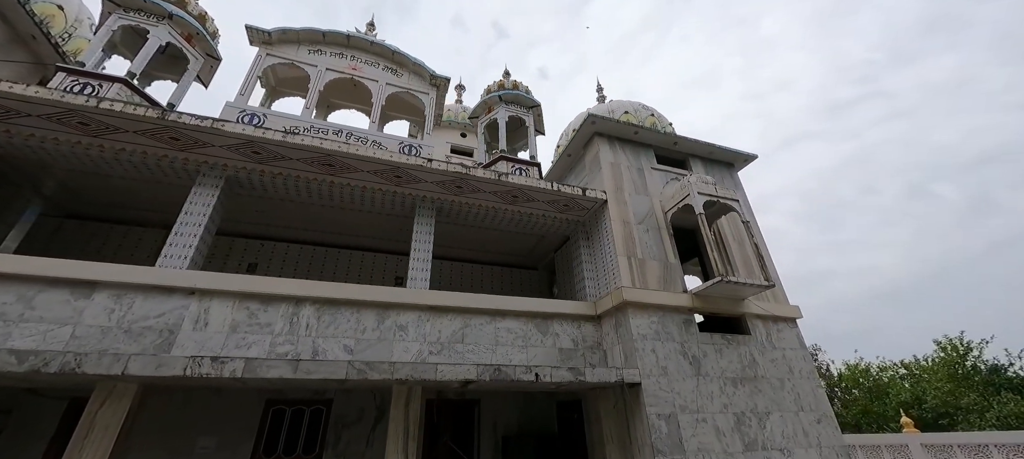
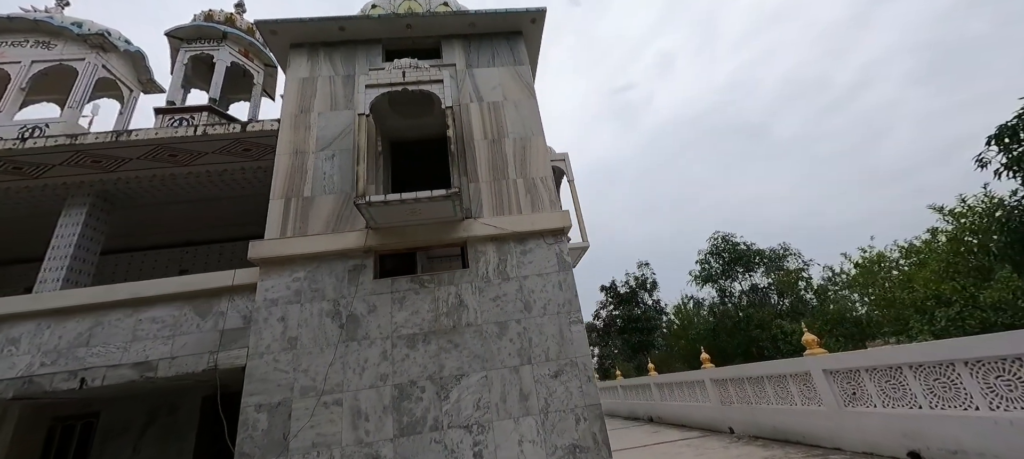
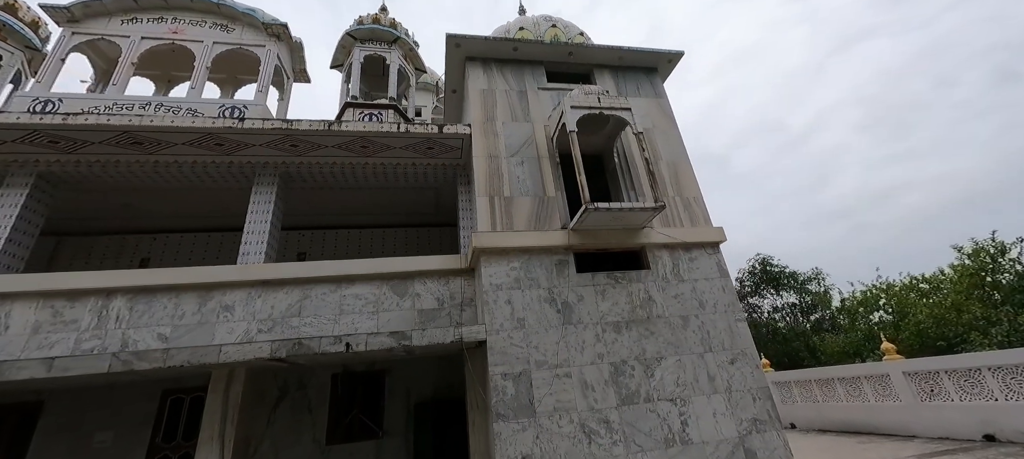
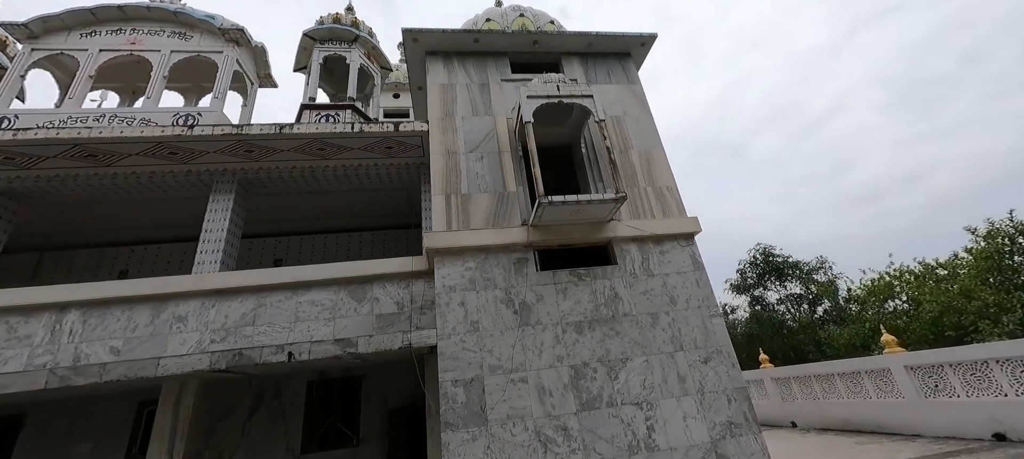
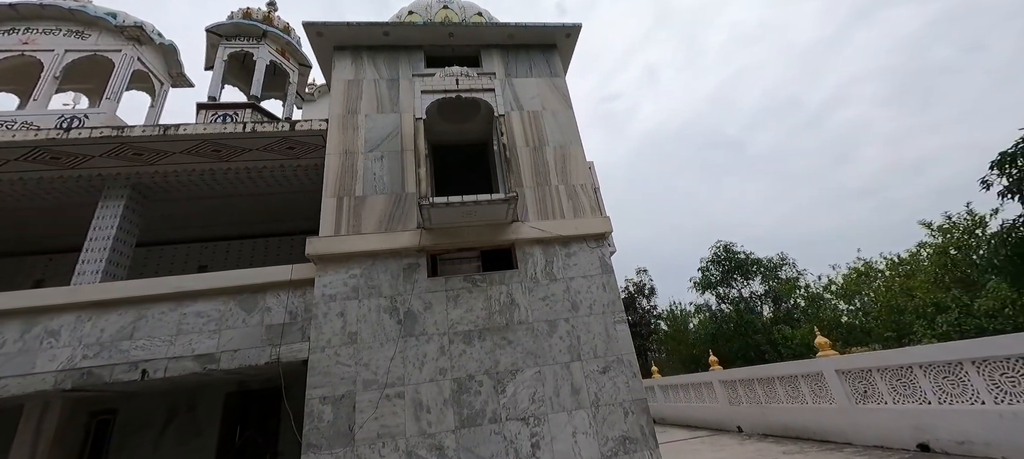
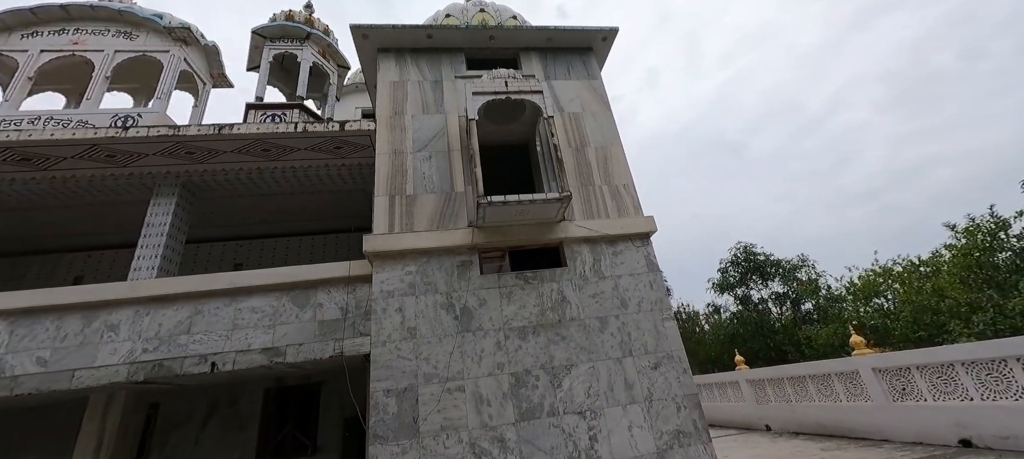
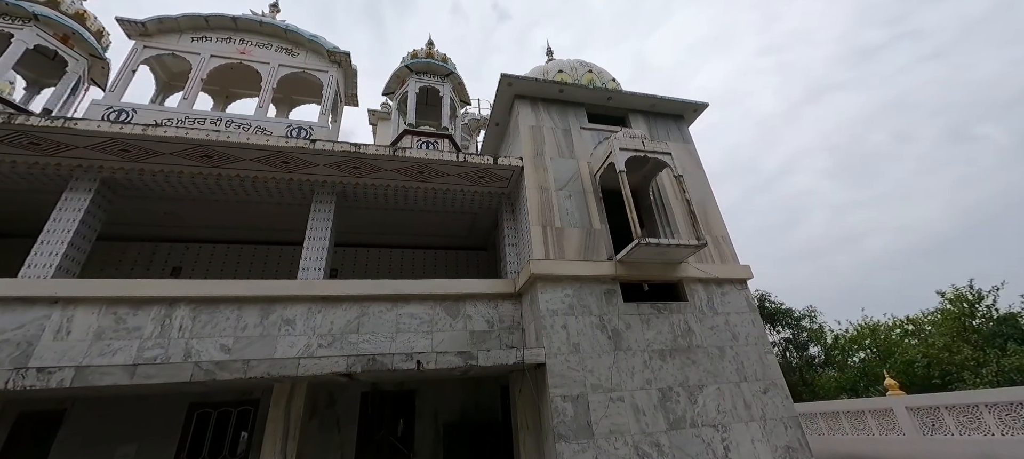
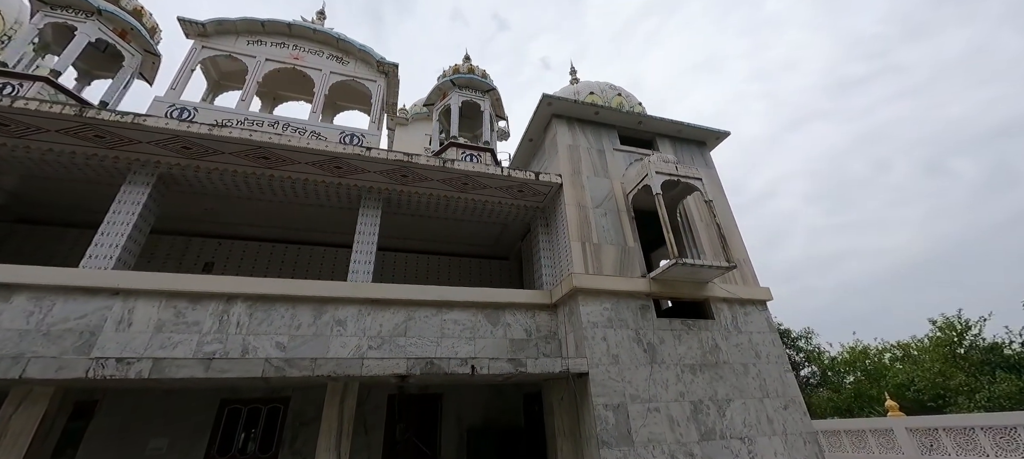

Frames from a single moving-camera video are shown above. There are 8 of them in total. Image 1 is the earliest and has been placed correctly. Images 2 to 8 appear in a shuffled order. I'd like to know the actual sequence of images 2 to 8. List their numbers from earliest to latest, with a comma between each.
8, 7, 3, 4, 6, 5, 2
